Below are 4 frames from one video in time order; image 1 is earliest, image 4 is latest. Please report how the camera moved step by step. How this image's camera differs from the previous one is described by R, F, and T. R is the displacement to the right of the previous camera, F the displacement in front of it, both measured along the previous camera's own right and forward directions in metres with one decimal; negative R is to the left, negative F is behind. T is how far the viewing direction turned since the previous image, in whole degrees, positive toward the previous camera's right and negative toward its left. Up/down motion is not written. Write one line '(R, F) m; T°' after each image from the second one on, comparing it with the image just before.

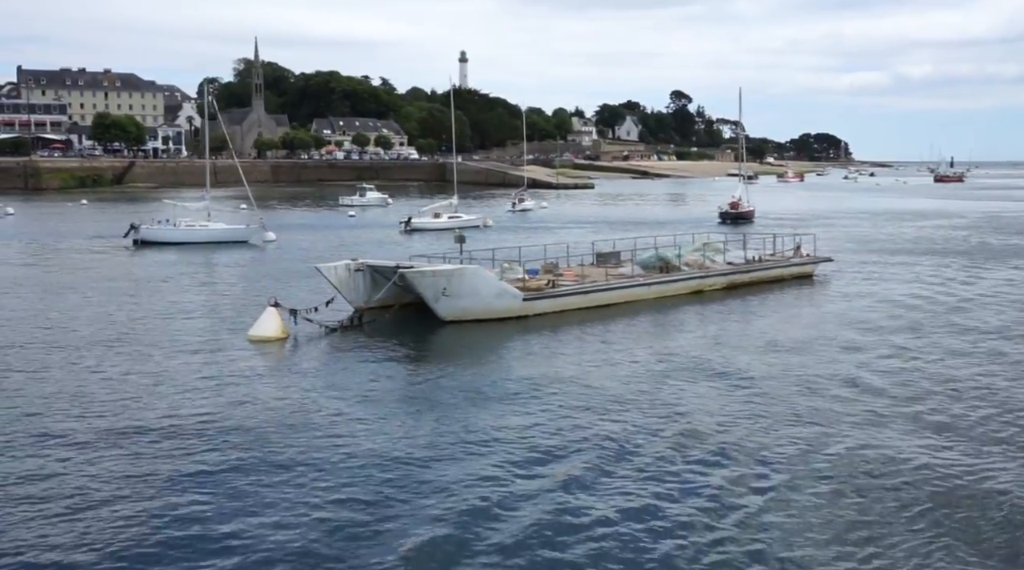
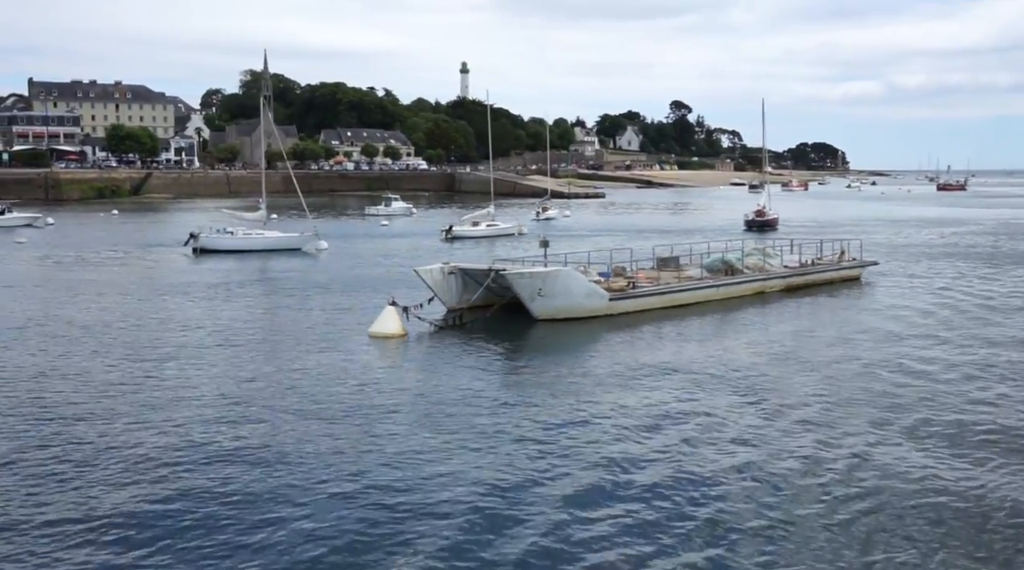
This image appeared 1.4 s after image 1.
(-2.1, -1.6) m; 0°
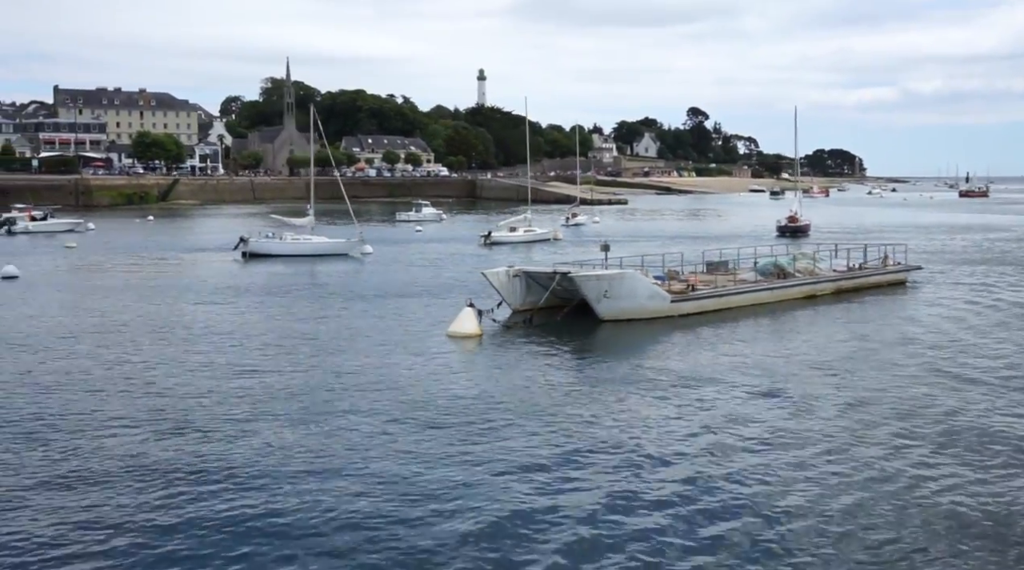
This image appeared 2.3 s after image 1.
(-1.2, -0.8) m; -1°
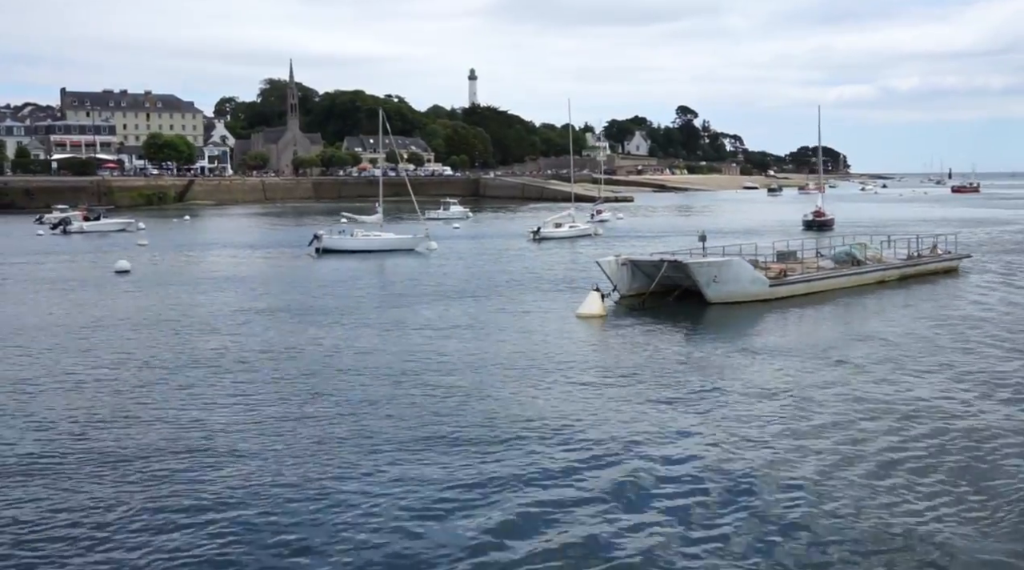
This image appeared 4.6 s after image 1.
(-3.6, -2.7) m; +1°
